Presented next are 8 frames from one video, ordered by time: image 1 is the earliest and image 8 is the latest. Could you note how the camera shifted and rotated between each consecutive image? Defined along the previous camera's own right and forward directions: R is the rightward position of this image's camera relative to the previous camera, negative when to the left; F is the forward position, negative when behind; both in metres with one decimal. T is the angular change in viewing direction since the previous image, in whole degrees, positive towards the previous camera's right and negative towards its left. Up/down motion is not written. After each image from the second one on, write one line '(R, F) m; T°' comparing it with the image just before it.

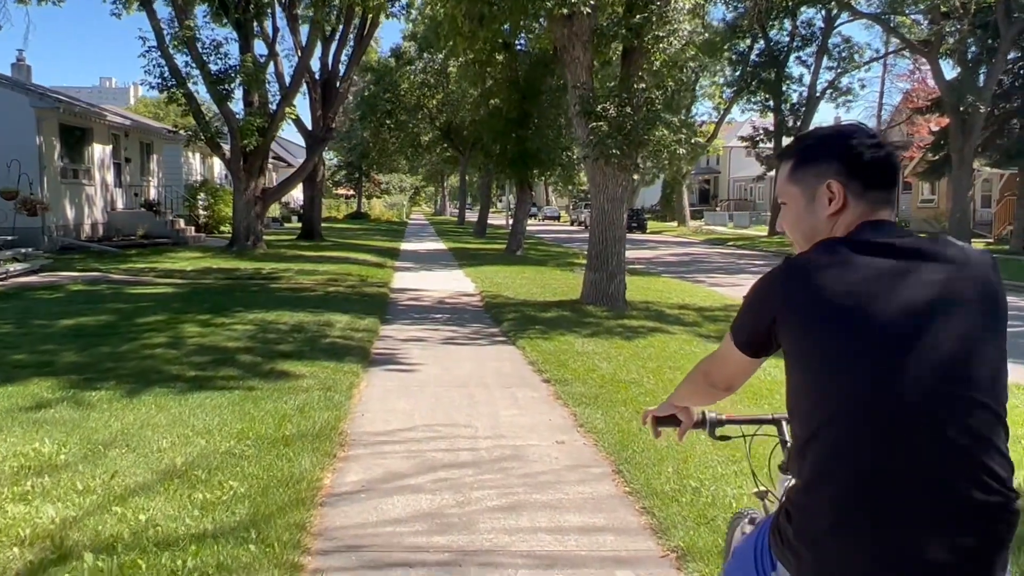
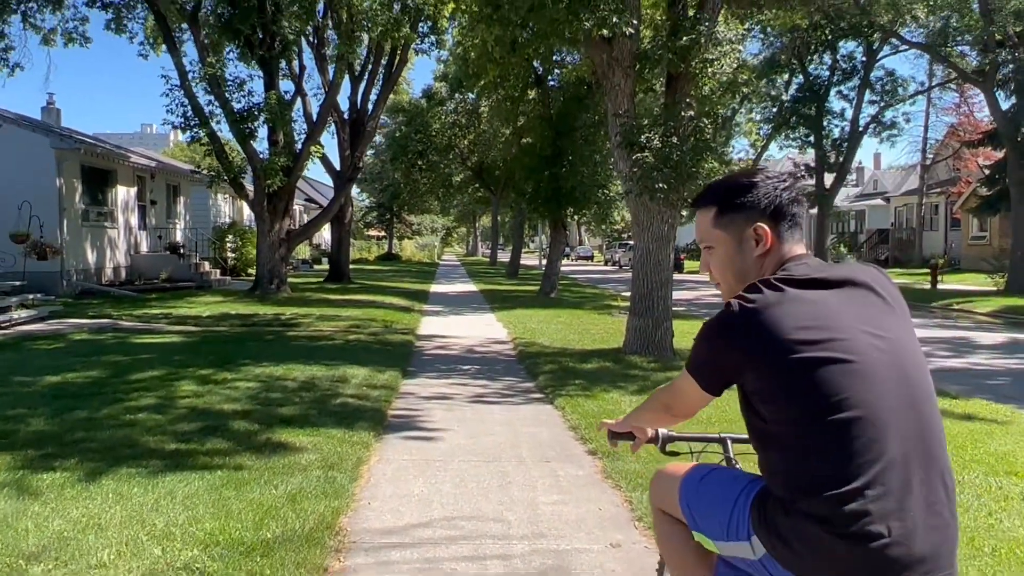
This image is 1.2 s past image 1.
(0.0, +1.2) m; -2°
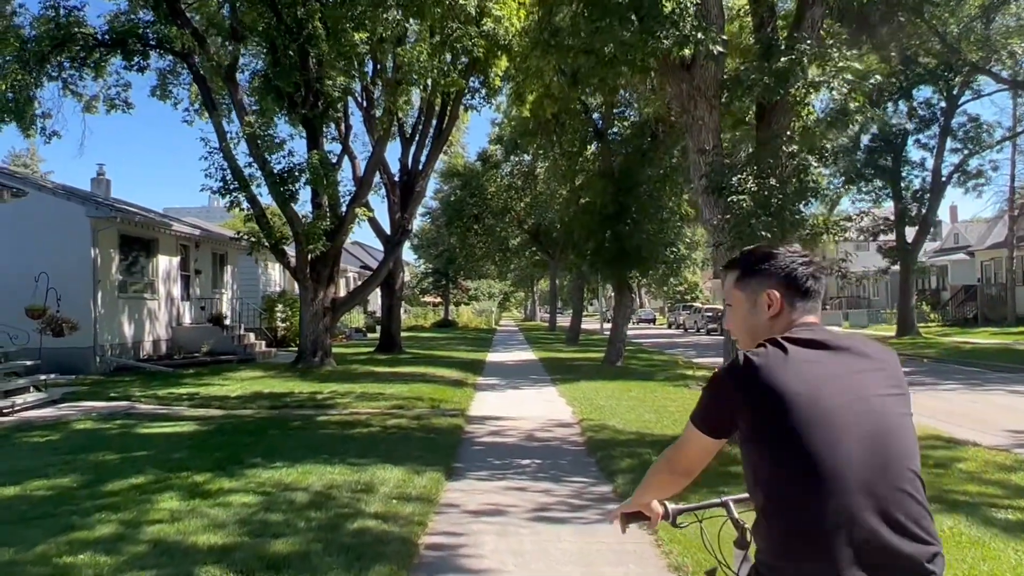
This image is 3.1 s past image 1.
(-0.1, +1.9) m; -4°
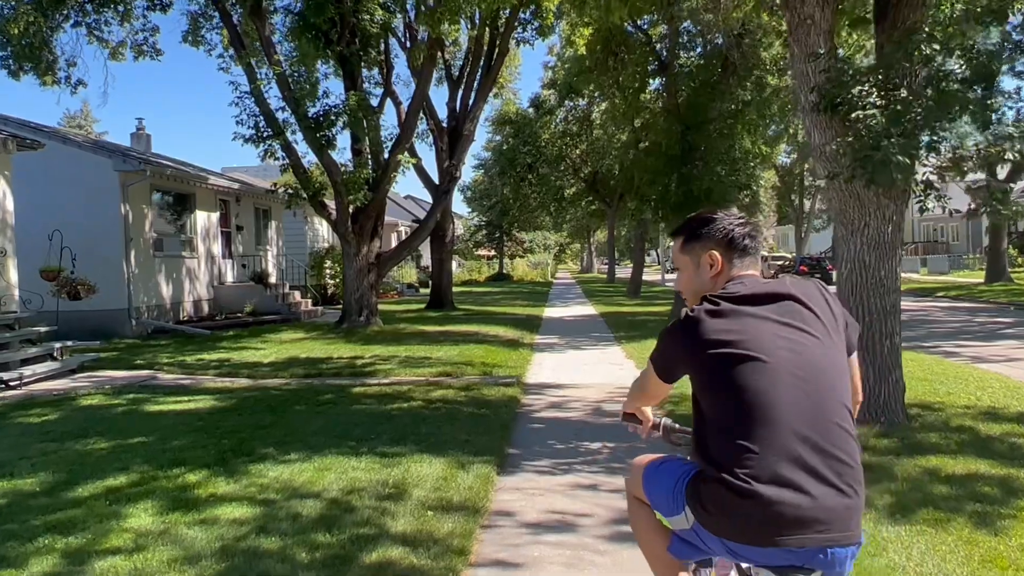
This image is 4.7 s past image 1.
(-0.1, +1.7) m; -4°
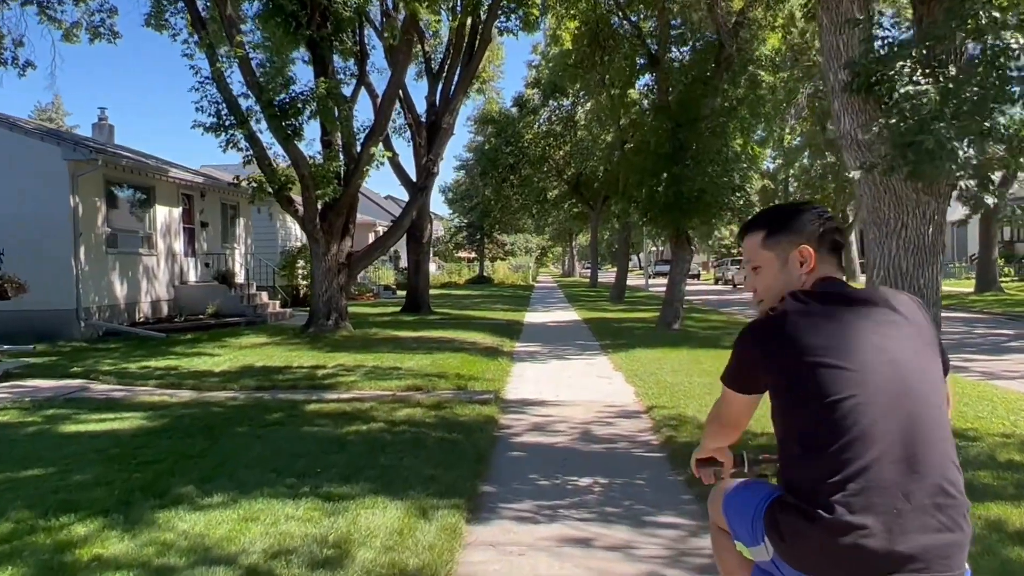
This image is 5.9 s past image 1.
(0.0, +1.2) m; +1°
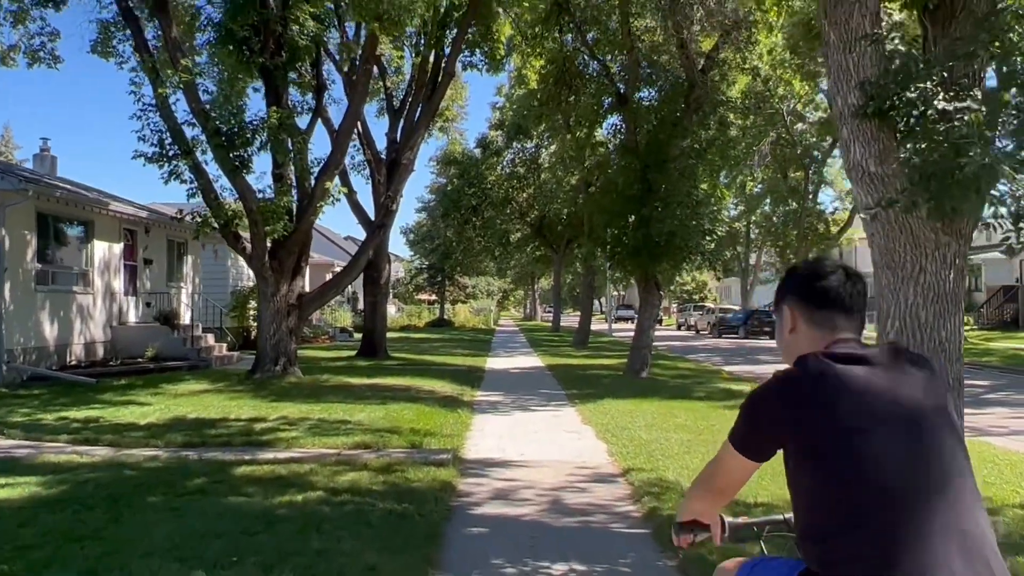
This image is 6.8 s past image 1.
(0.0, +1.0) m; +3°
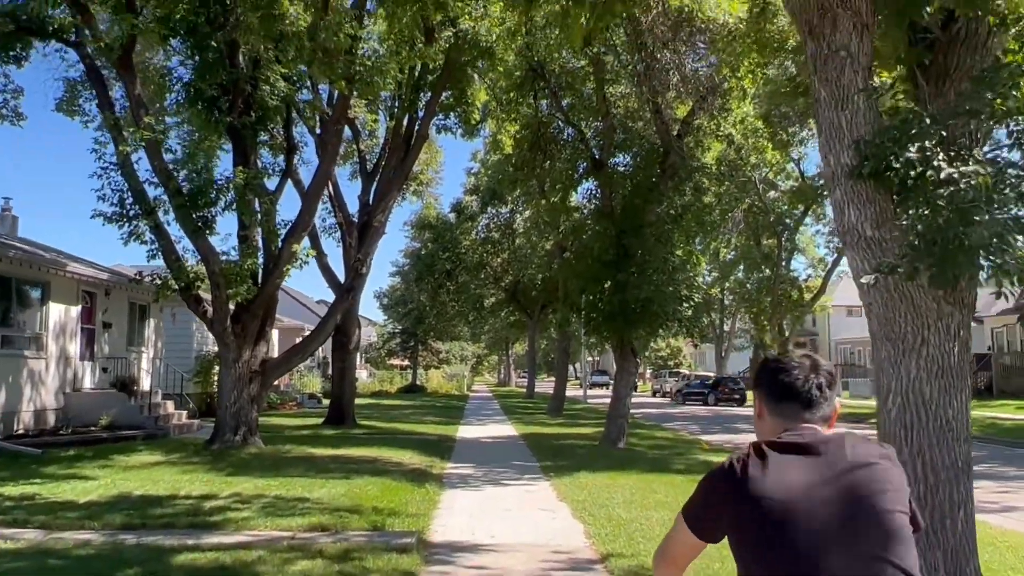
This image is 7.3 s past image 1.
(0.0, +0.5) m; +2°
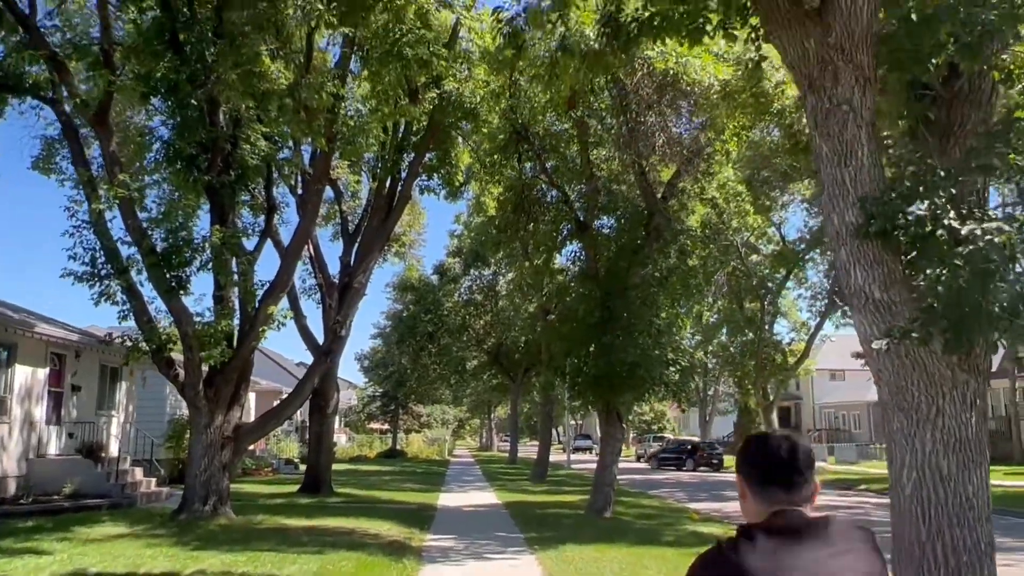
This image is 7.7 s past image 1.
(0.0, +0.4) m; +1°
